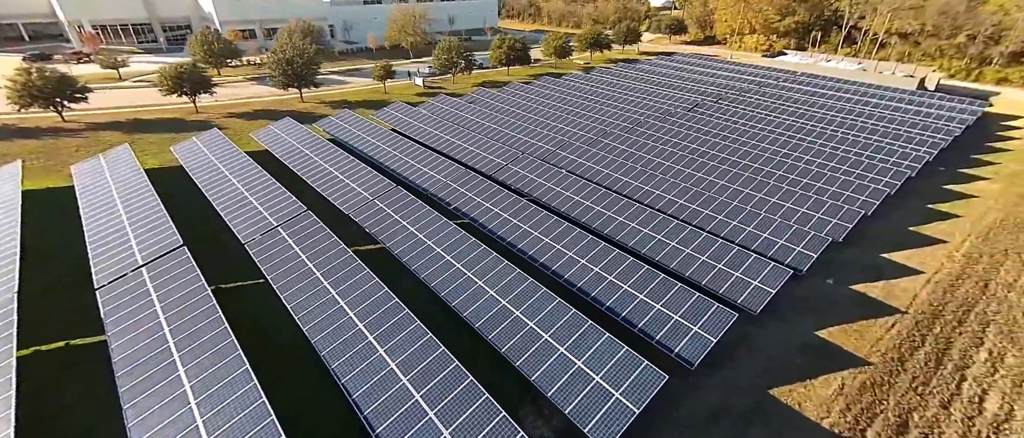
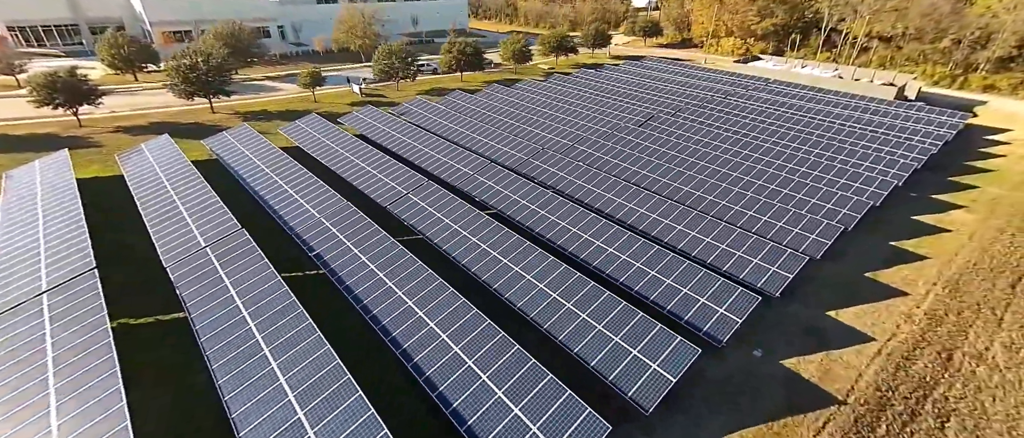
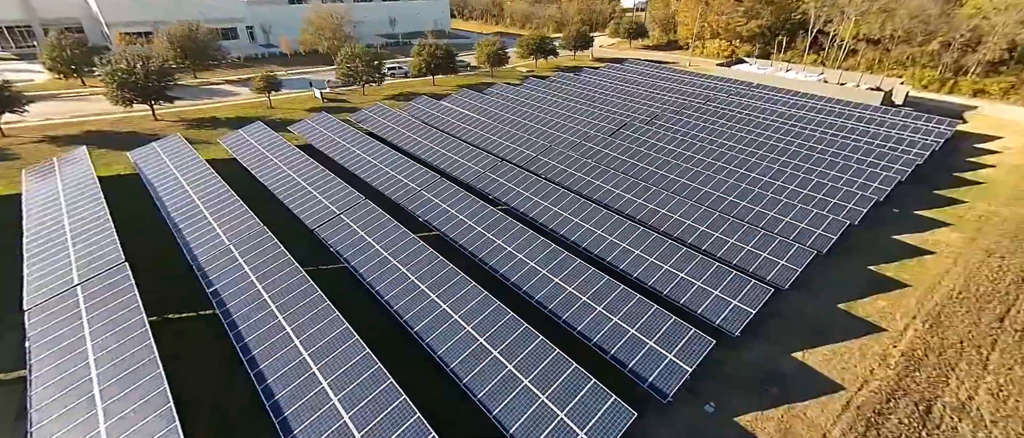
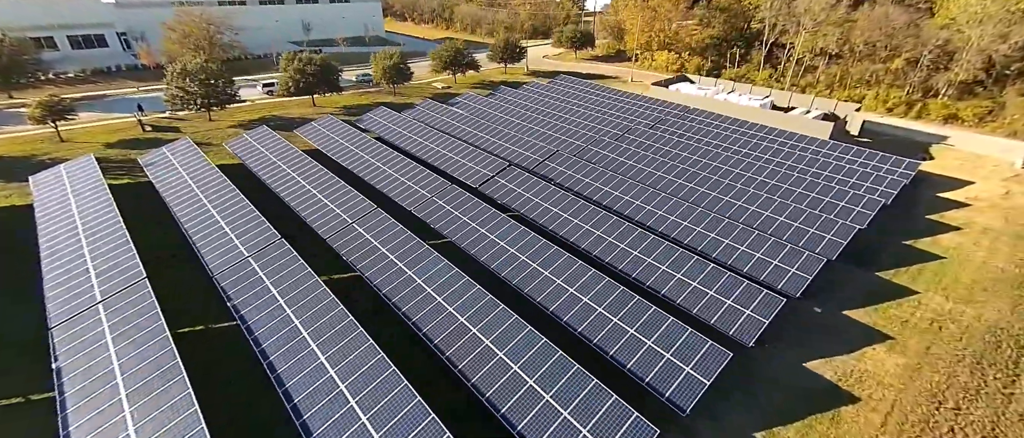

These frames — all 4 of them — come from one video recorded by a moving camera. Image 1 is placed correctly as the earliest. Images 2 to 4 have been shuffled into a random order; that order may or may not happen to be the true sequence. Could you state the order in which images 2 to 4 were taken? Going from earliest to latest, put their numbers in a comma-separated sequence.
2, 3, 4
